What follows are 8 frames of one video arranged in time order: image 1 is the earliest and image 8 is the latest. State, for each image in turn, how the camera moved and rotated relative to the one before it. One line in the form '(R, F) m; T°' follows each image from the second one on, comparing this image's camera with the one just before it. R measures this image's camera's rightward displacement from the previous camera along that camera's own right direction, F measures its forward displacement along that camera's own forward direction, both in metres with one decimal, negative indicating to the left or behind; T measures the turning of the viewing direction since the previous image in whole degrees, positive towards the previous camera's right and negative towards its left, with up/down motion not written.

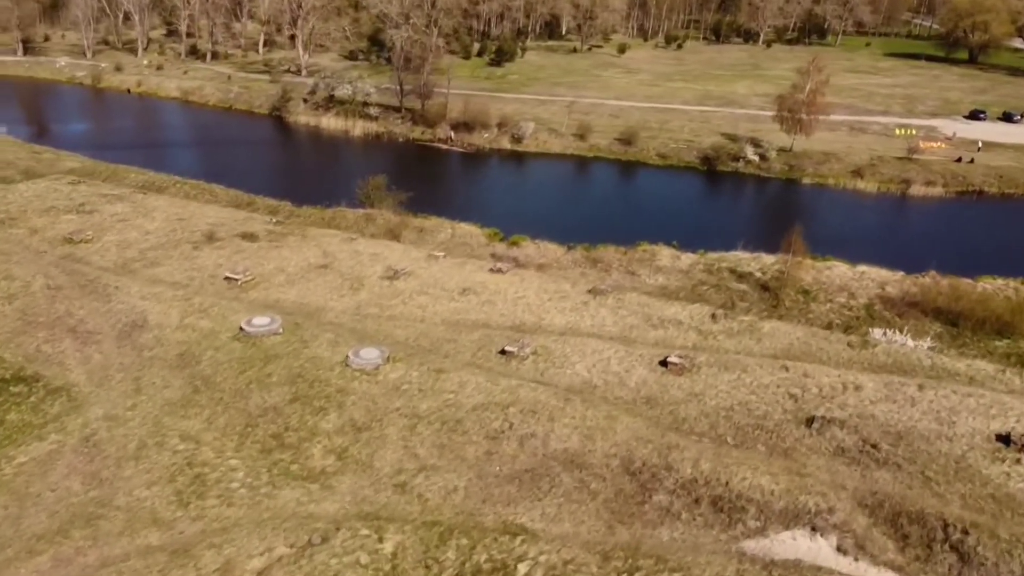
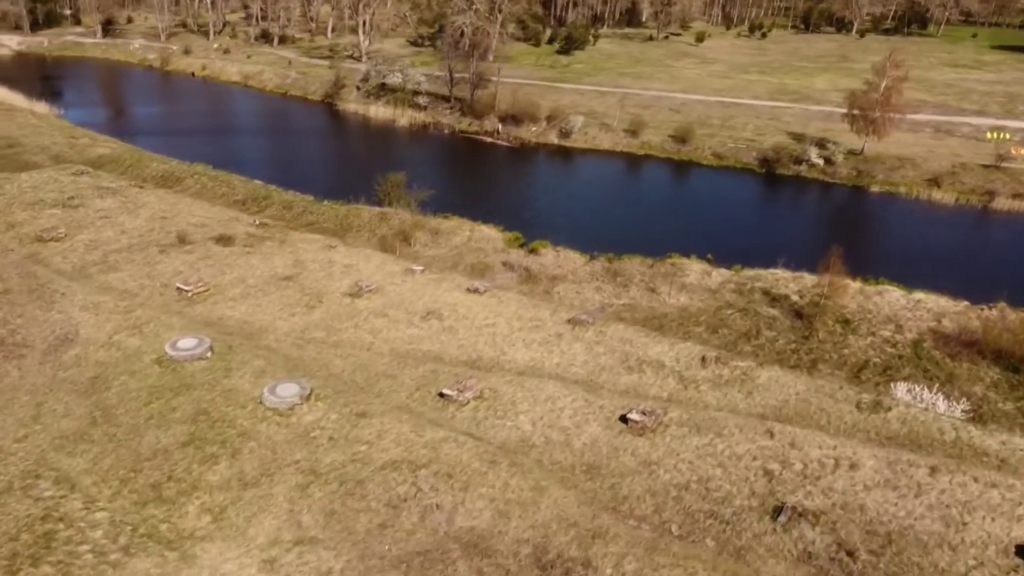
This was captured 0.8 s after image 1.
(+3.1, +2.8) m; -6°
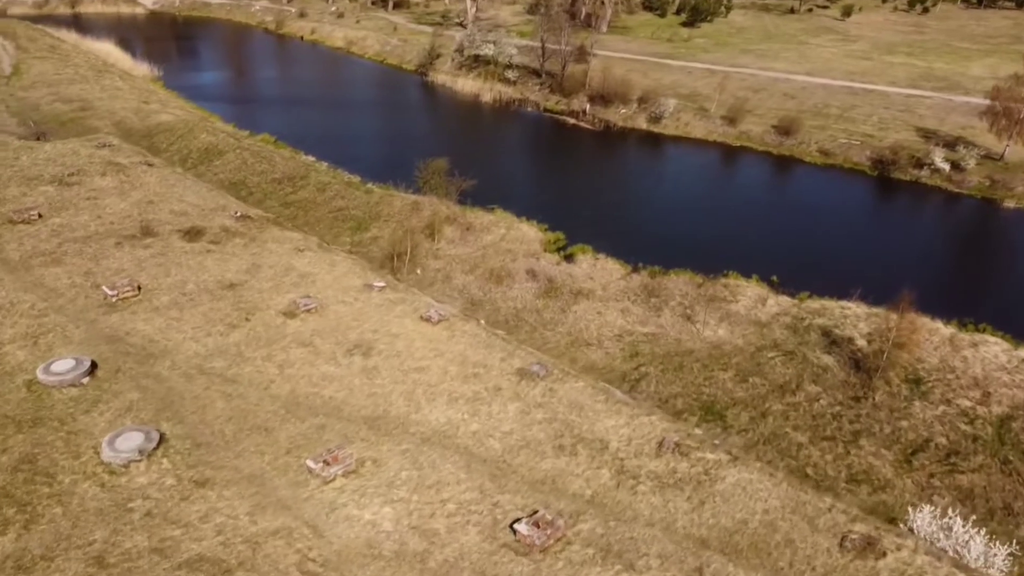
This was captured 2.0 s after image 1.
(+4.4, +4.2) m; -10°
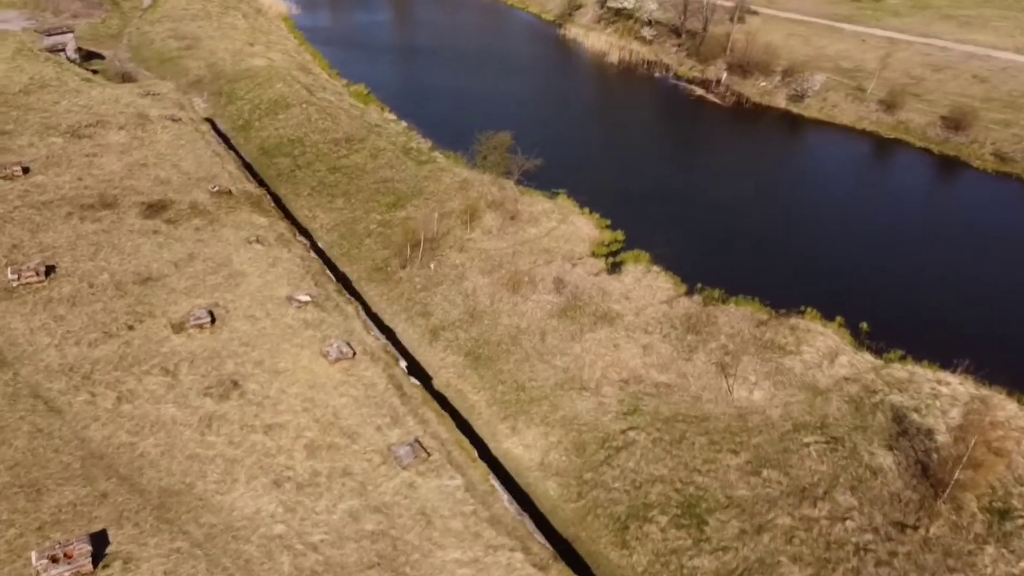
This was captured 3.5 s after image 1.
(+5.1, +5.0) m; -13°
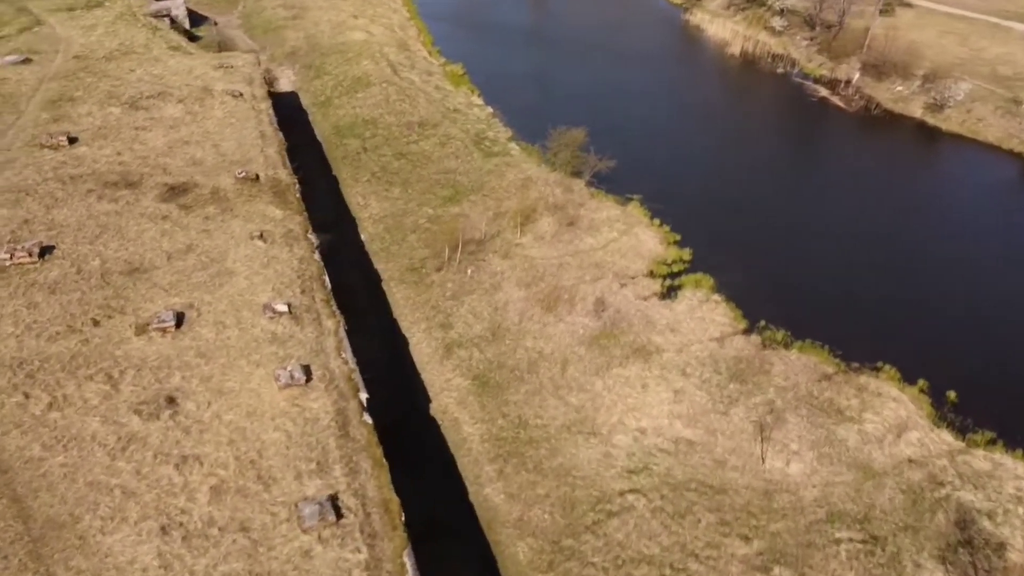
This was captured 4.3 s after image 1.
(+2.9, +2.5) m; -9°
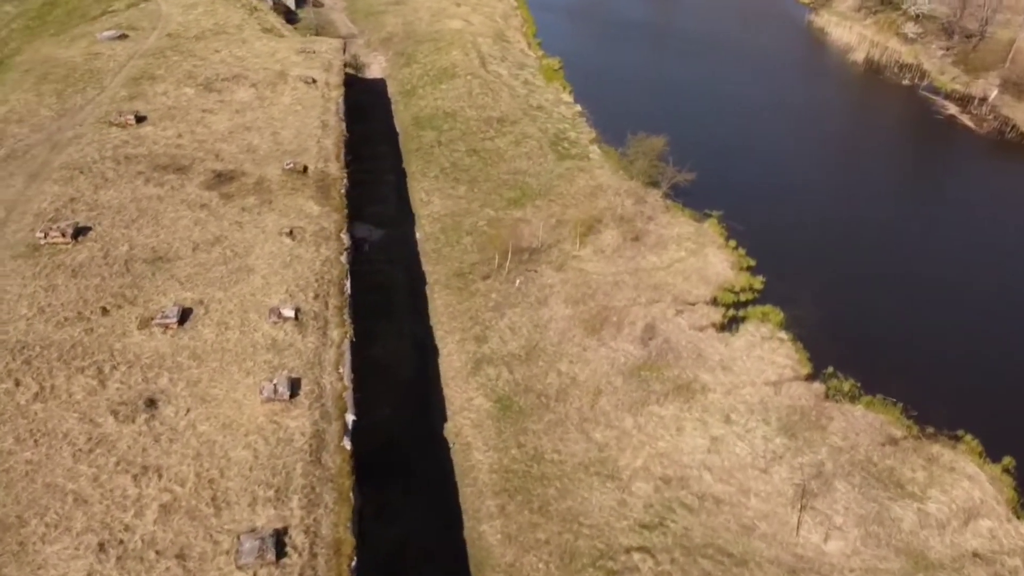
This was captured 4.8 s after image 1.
(+1.9, +1.5) m; -8°
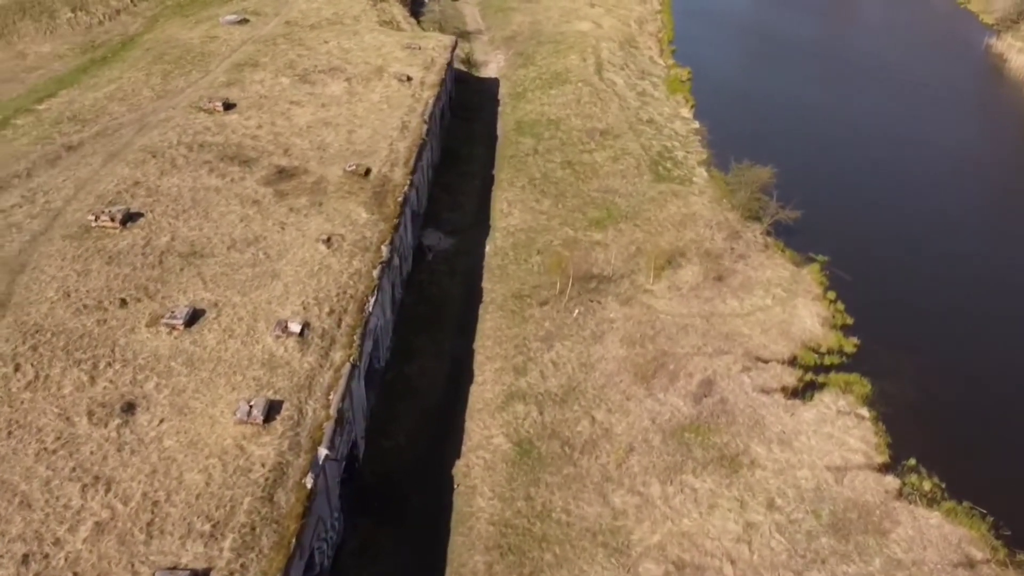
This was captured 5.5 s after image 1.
(+2.4, +1.7) m; -10°
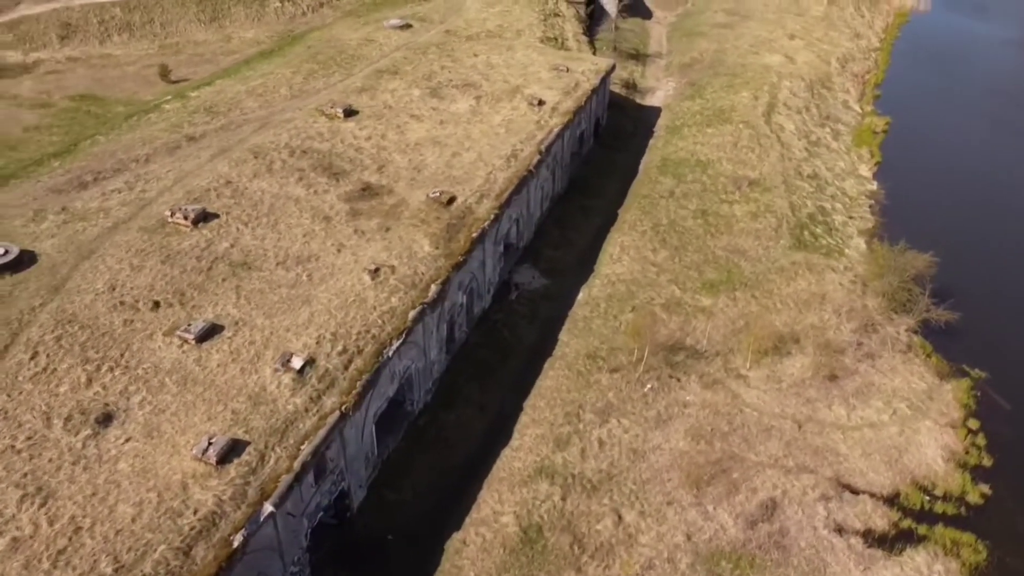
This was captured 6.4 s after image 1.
(+3.2, +2.2) m; -14°
